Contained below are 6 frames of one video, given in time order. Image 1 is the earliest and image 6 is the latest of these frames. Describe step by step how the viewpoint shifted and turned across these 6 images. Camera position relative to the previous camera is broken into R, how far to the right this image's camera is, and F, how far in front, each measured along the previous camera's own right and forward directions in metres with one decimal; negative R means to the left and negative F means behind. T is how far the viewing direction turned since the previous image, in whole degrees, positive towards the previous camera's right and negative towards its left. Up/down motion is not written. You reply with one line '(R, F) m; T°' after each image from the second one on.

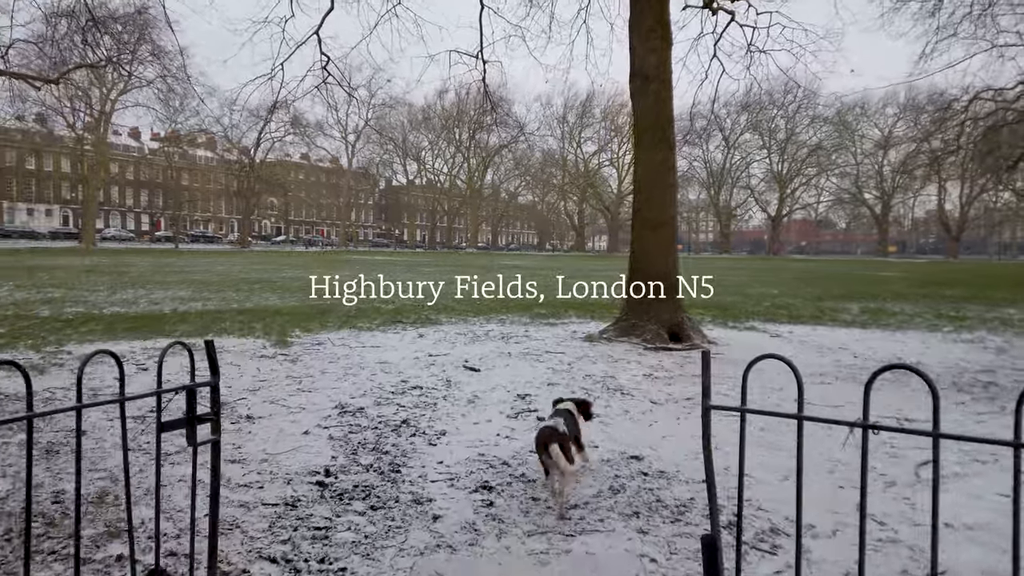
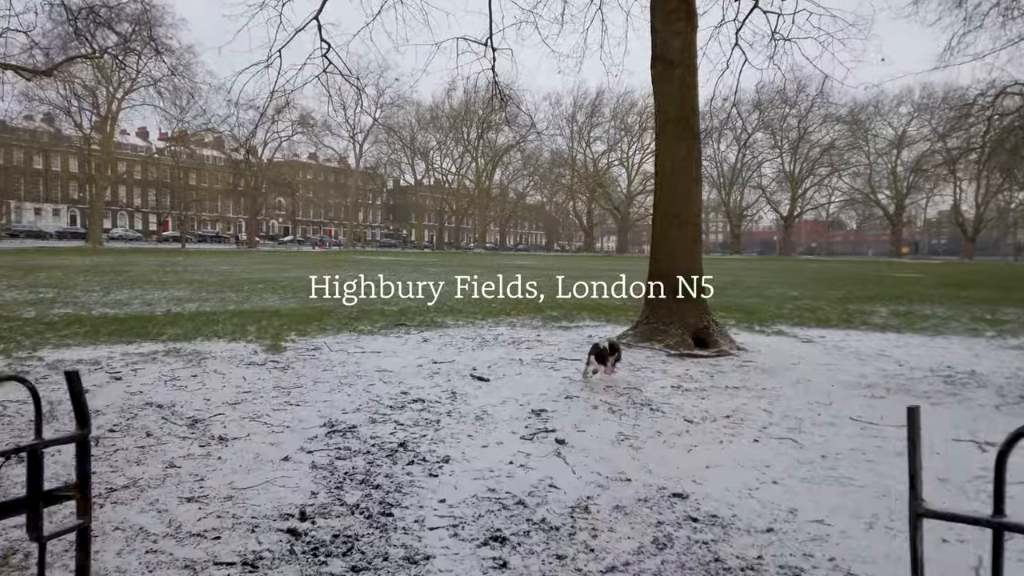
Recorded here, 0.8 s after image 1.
(0.0, +0.6) m; -1°
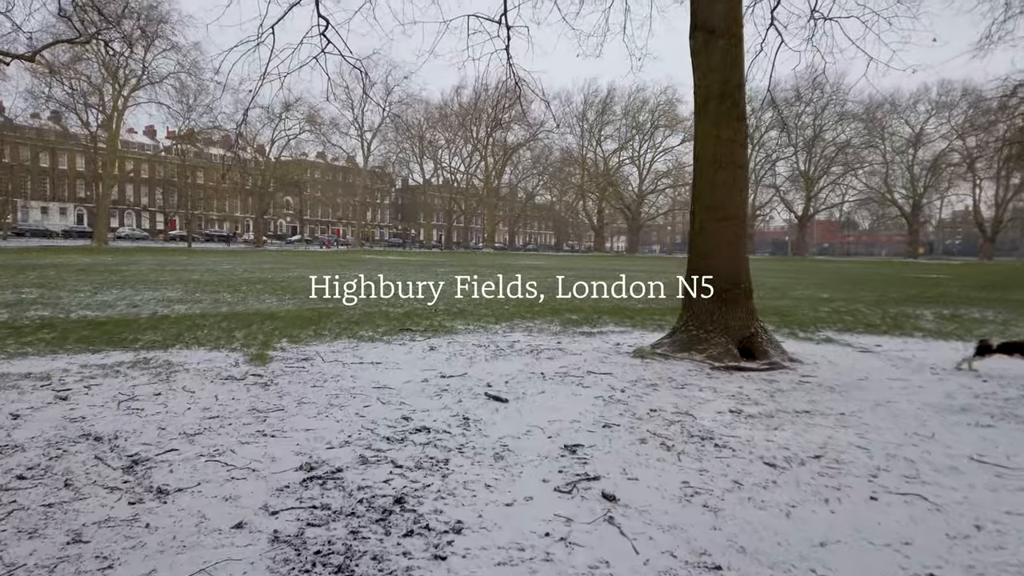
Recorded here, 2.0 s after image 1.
(-0.1, +0.9) m; -1°
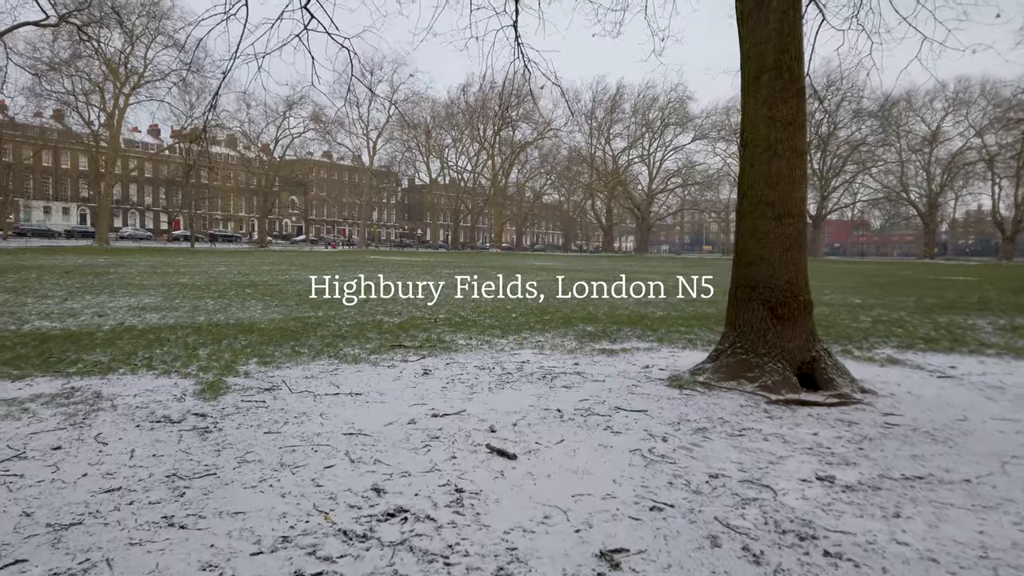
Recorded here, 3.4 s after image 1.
(0.0, +1.1) m; -1°
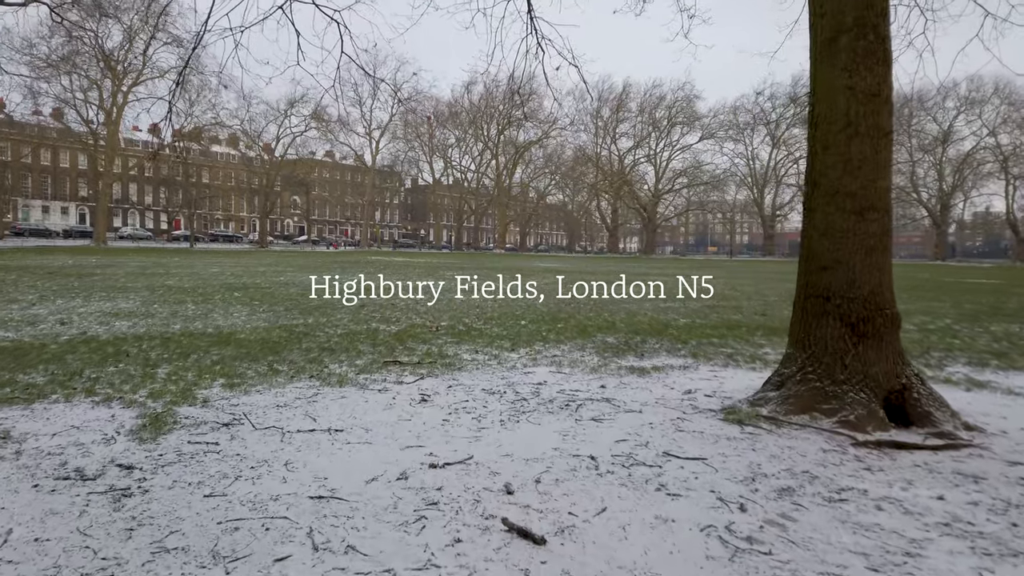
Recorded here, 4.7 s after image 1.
(-0.1, +1.0) m; 0°
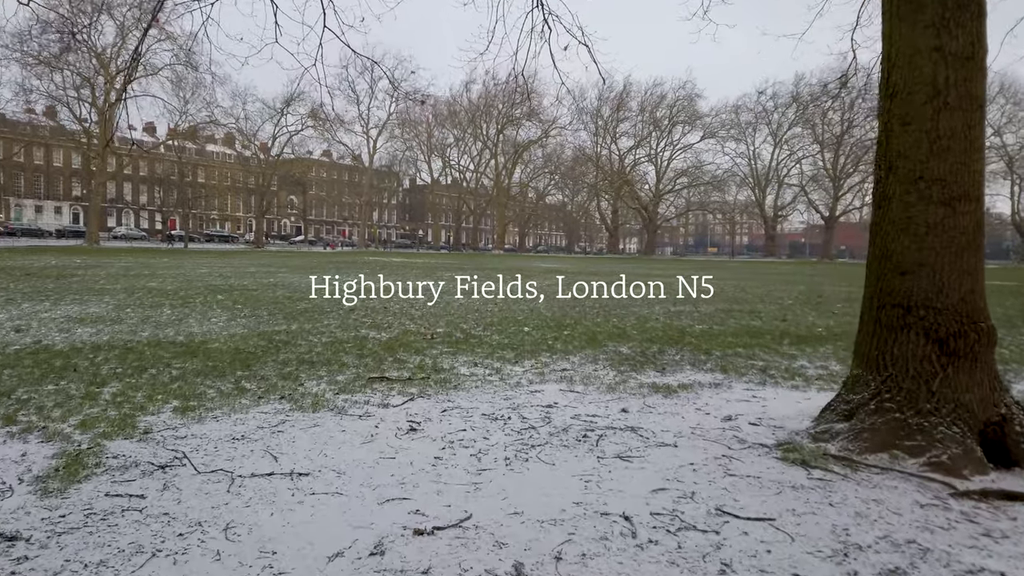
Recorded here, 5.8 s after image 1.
(0.0, +0.8) m; 0°
